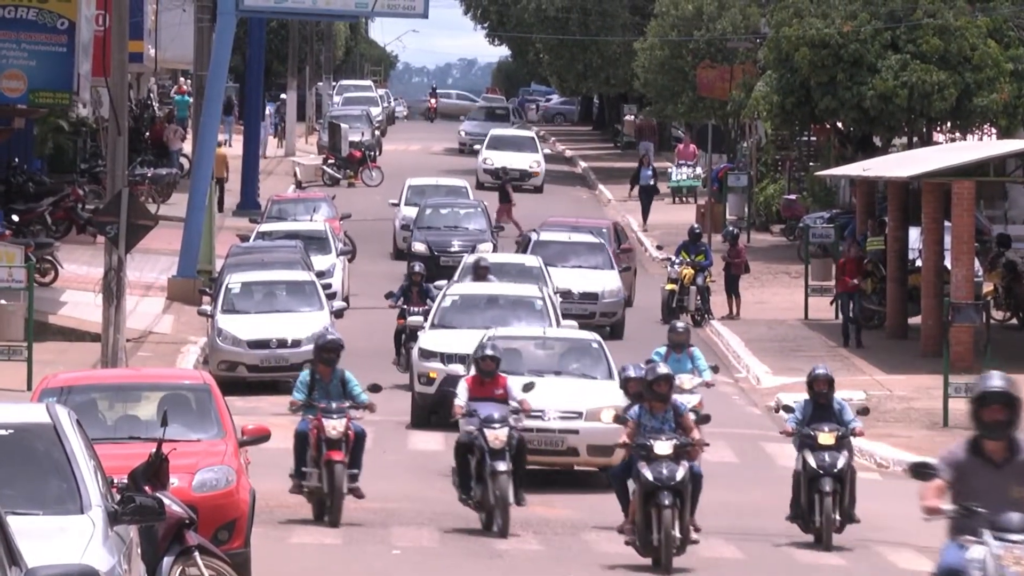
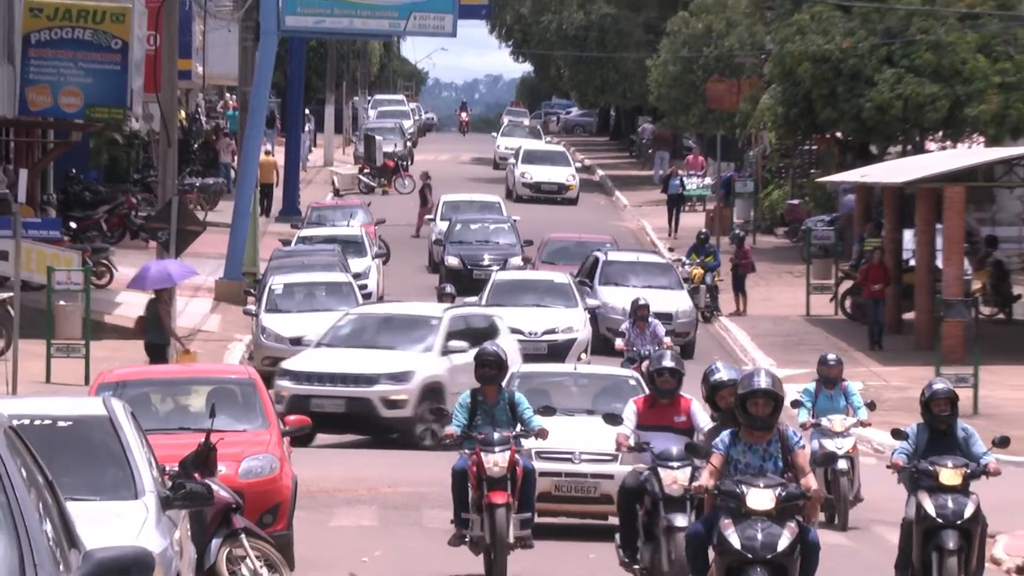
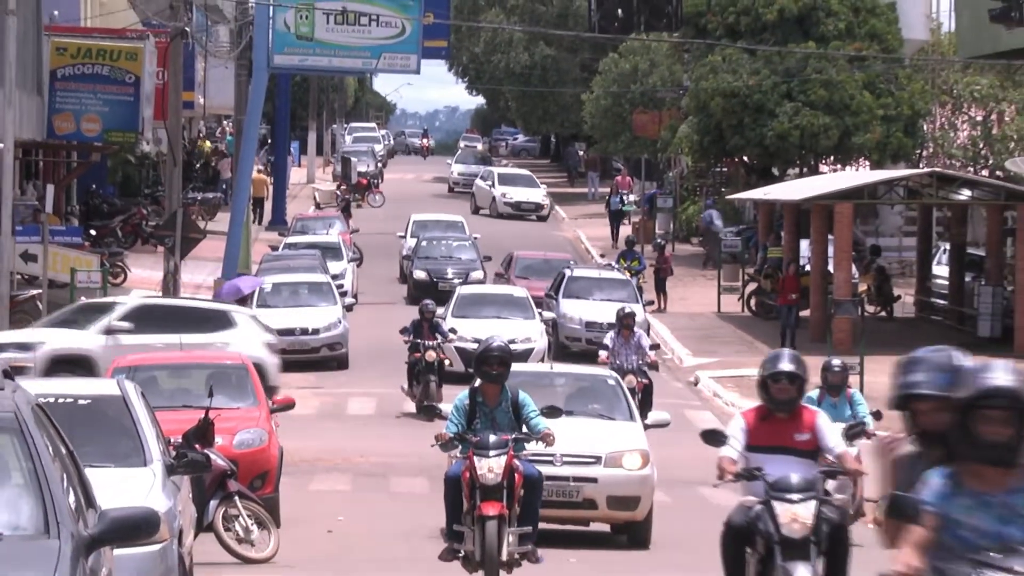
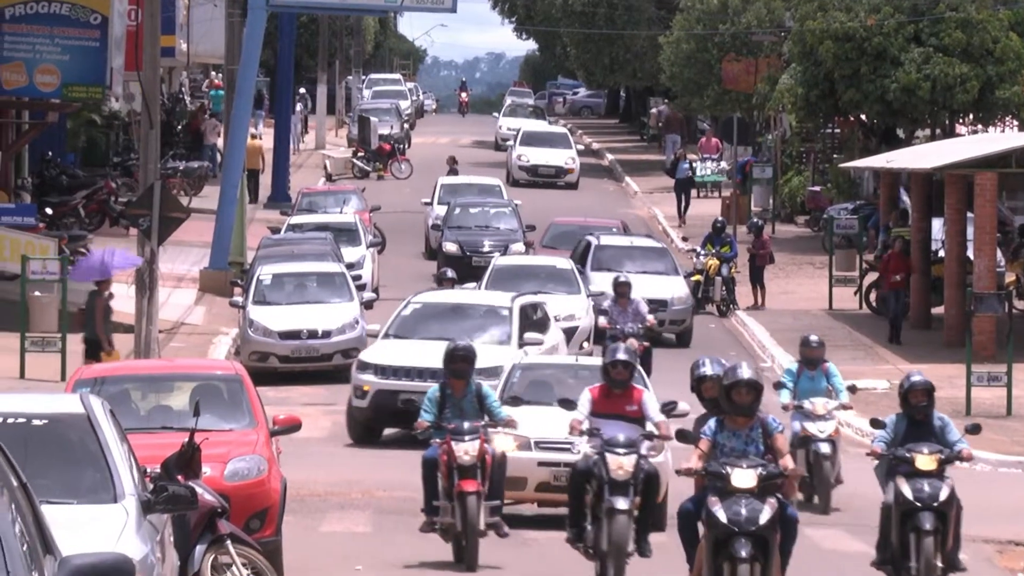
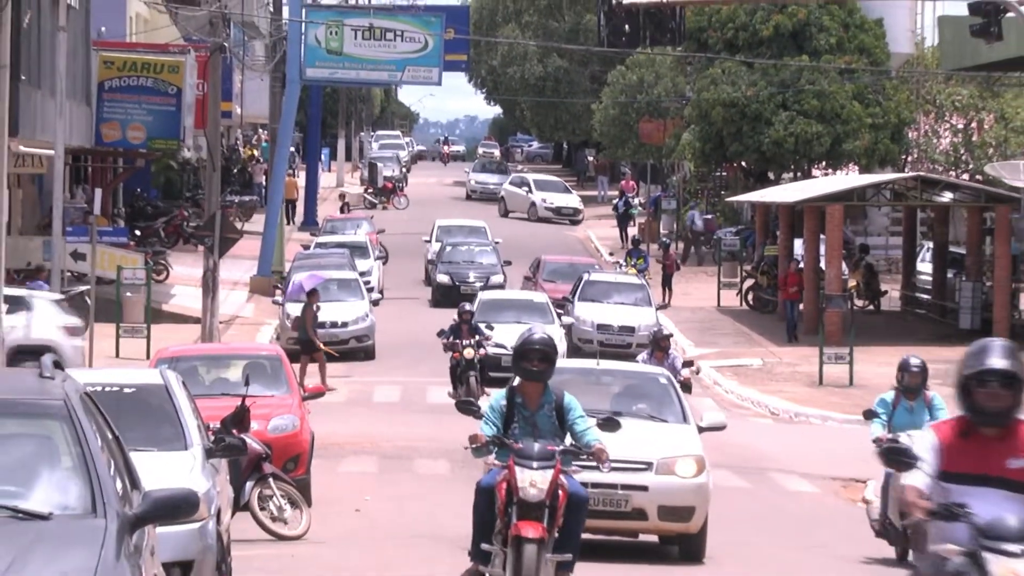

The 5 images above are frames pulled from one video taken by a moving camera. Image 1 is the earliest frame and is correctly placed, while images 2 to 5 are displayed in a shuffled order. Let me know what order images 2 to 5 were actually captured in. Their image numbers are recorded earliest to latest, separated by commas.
4, 2, 3, 5
